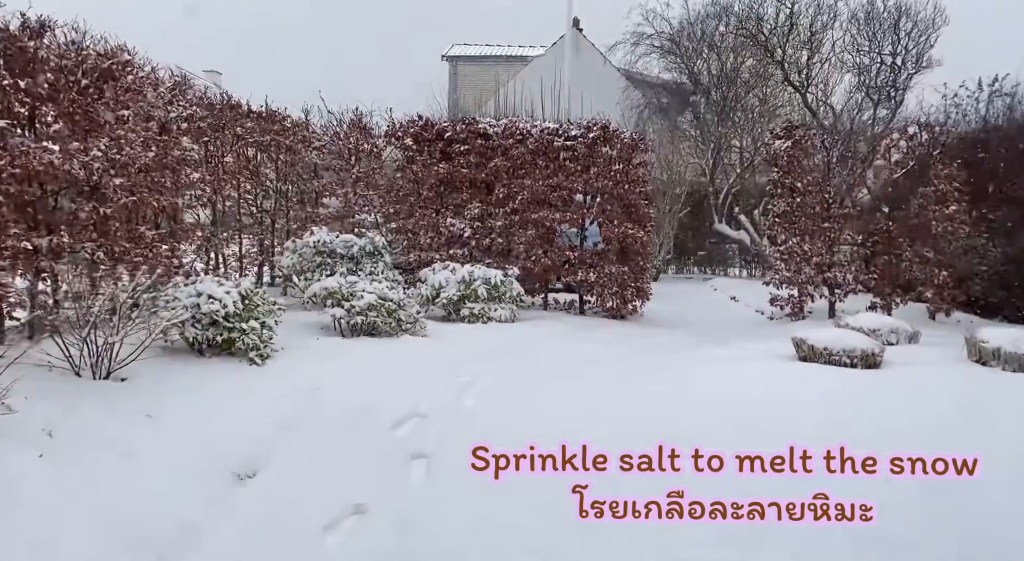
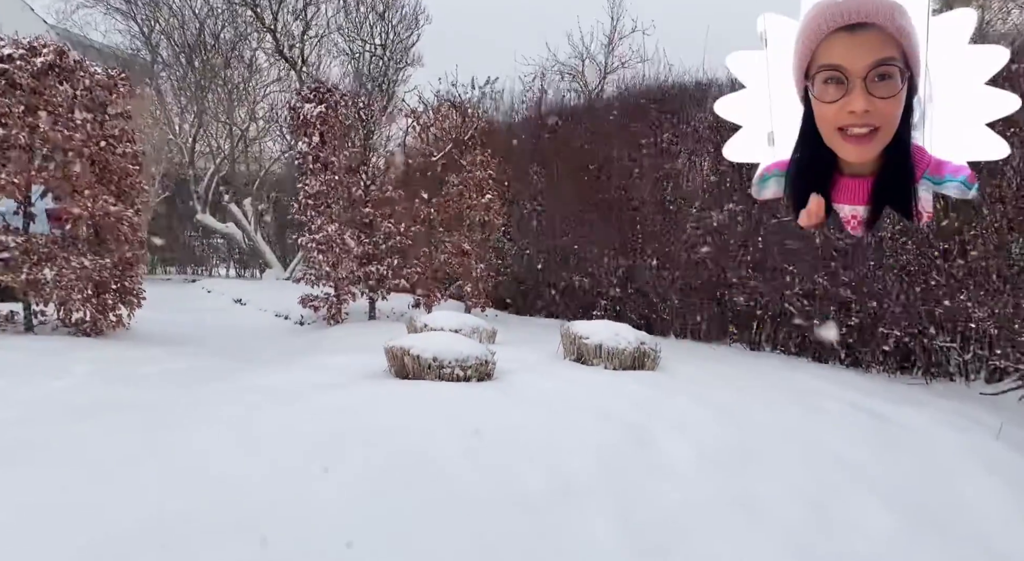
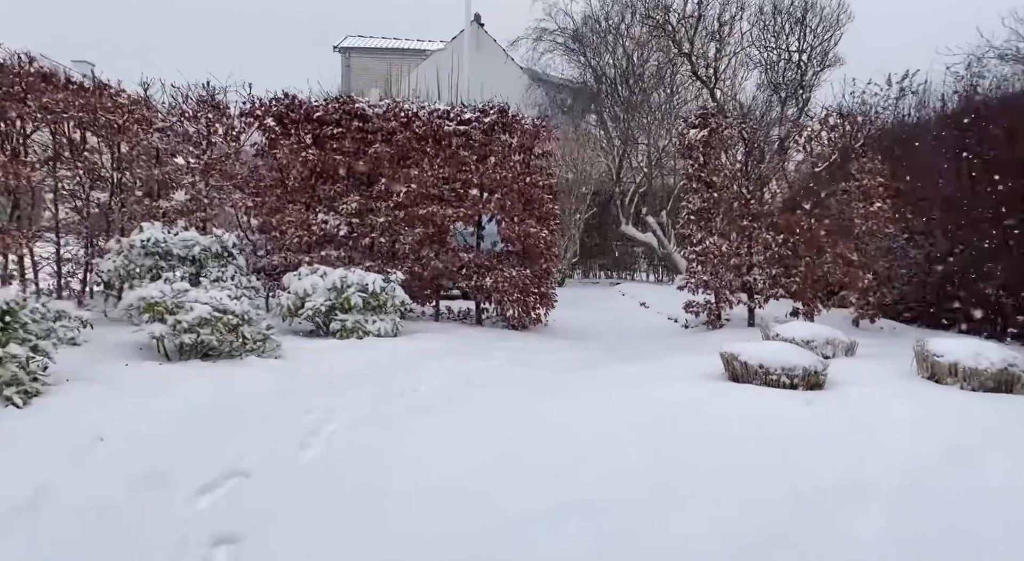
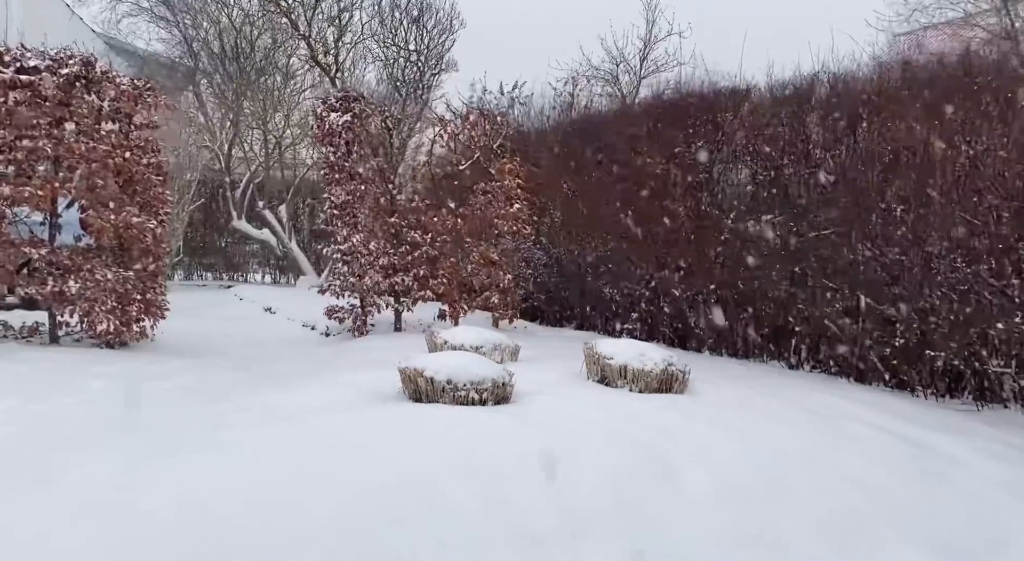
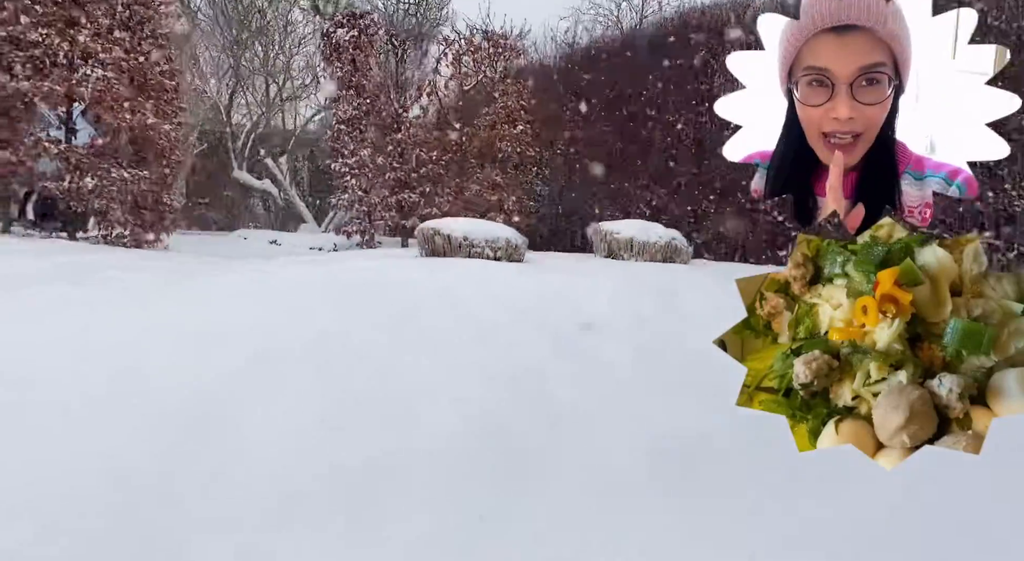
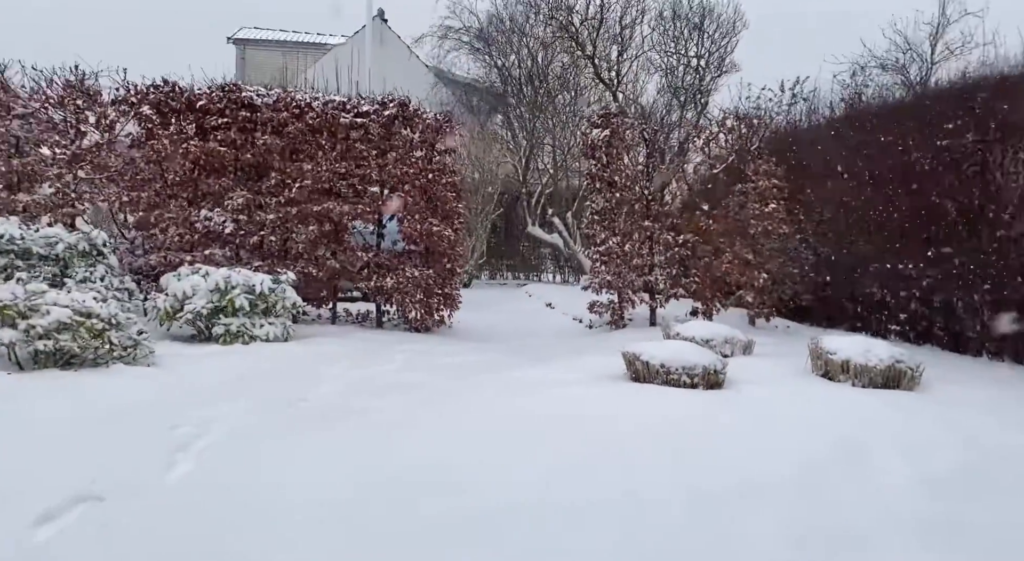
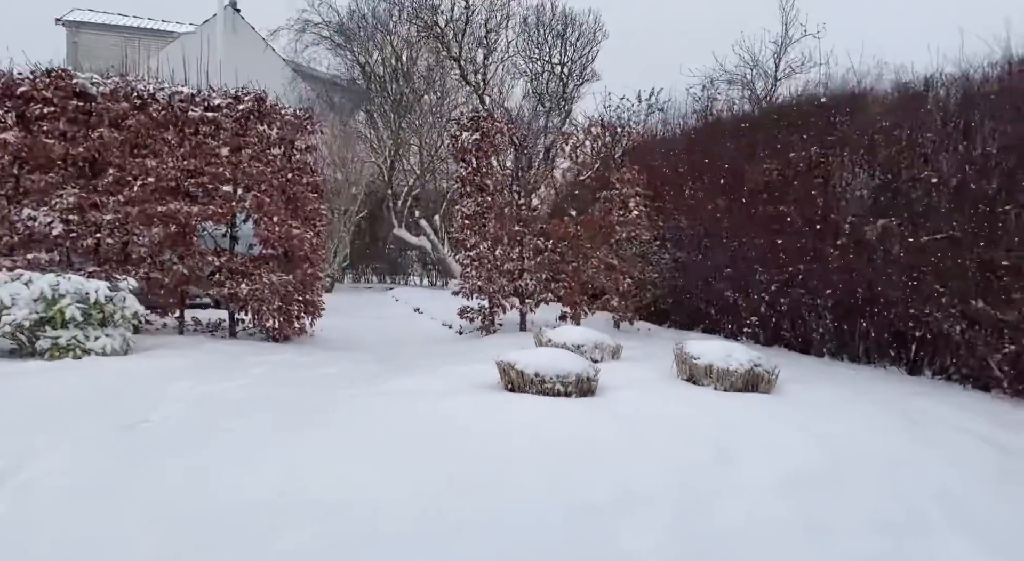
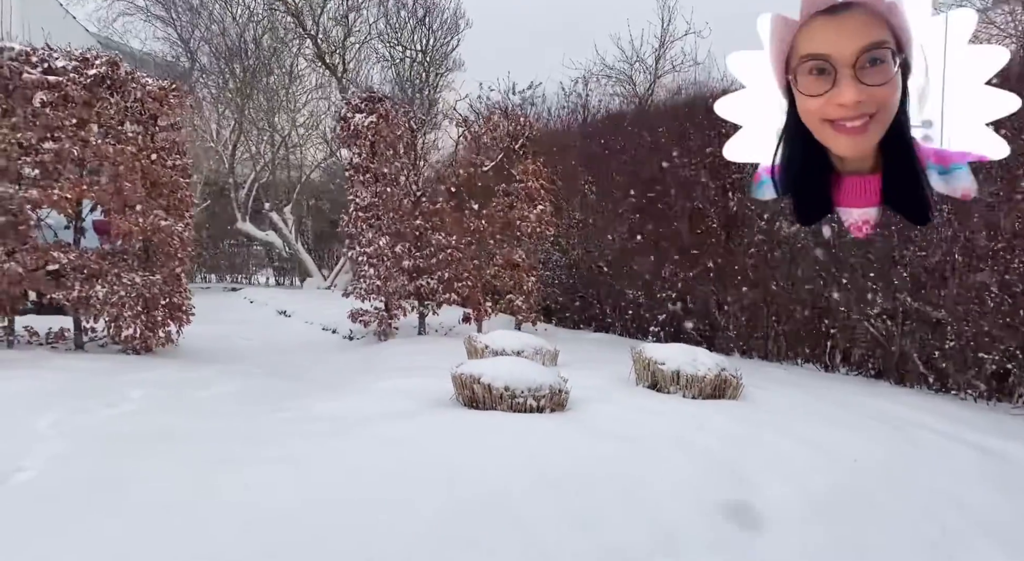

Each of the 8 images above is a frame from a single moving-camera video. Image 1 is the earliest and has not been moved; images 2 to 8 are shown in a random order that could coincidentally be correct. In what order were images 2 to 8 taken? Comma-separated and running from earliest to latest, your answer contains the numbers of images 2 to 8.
3, 6, 7, 4, 8, 2, 5
